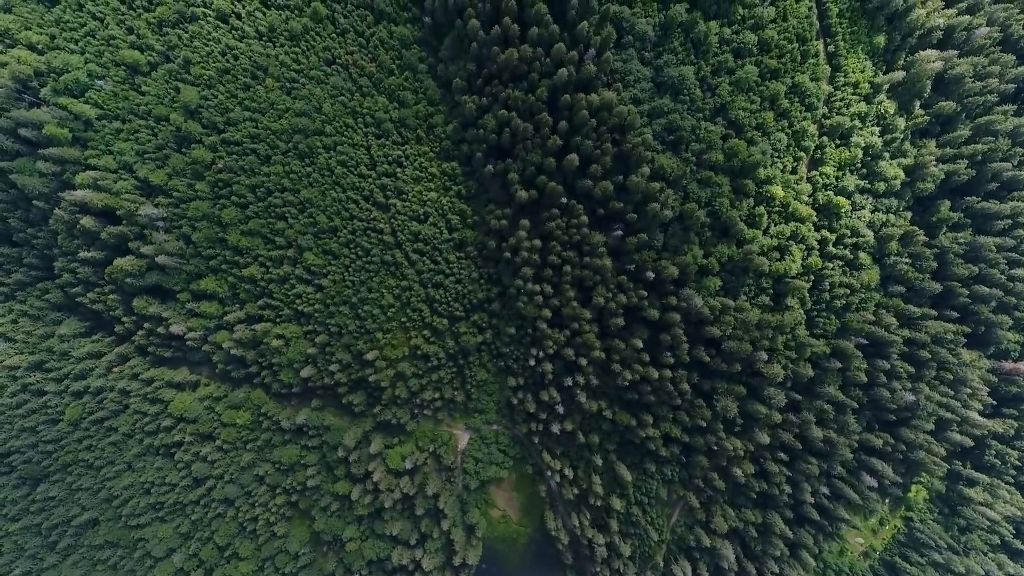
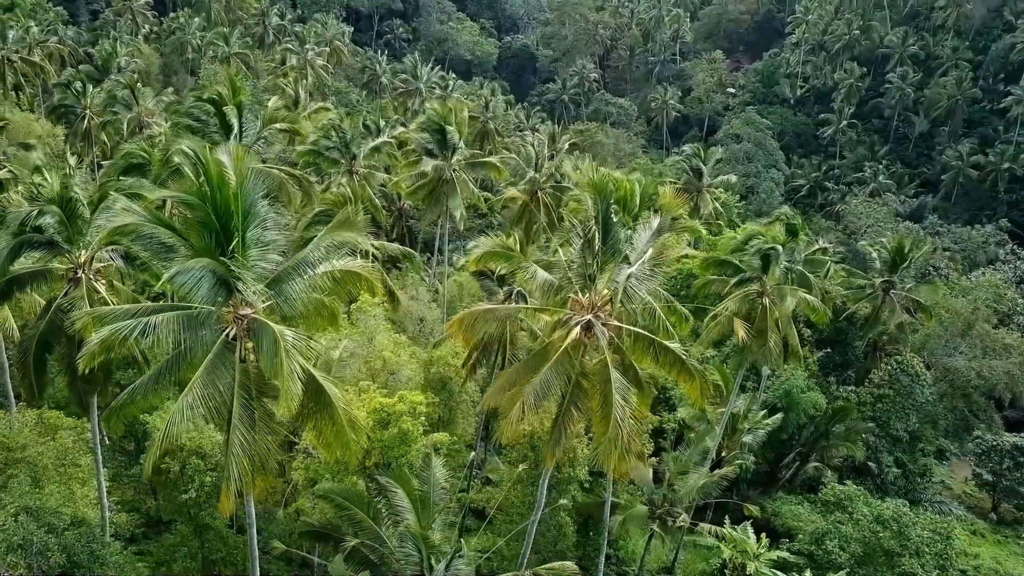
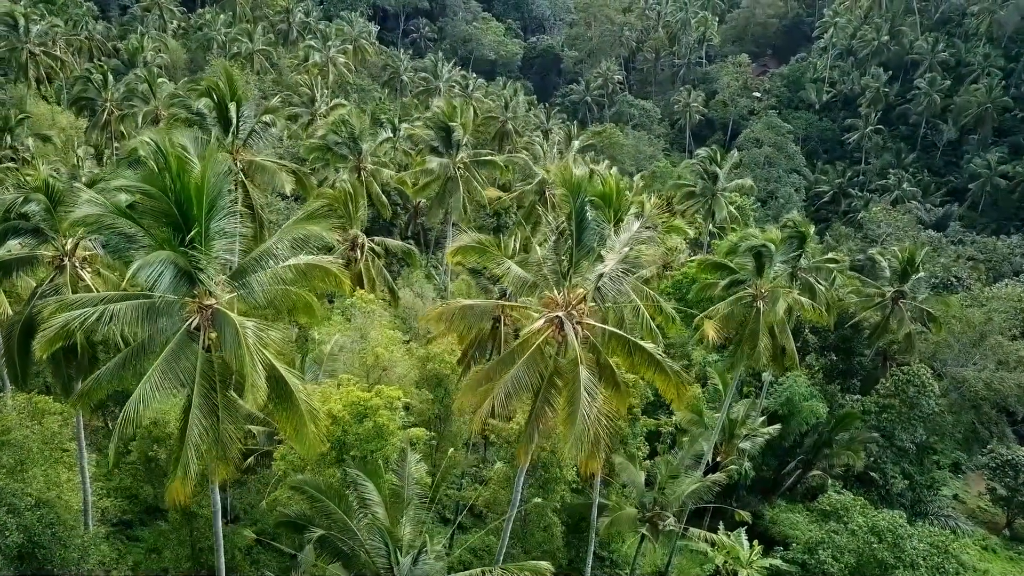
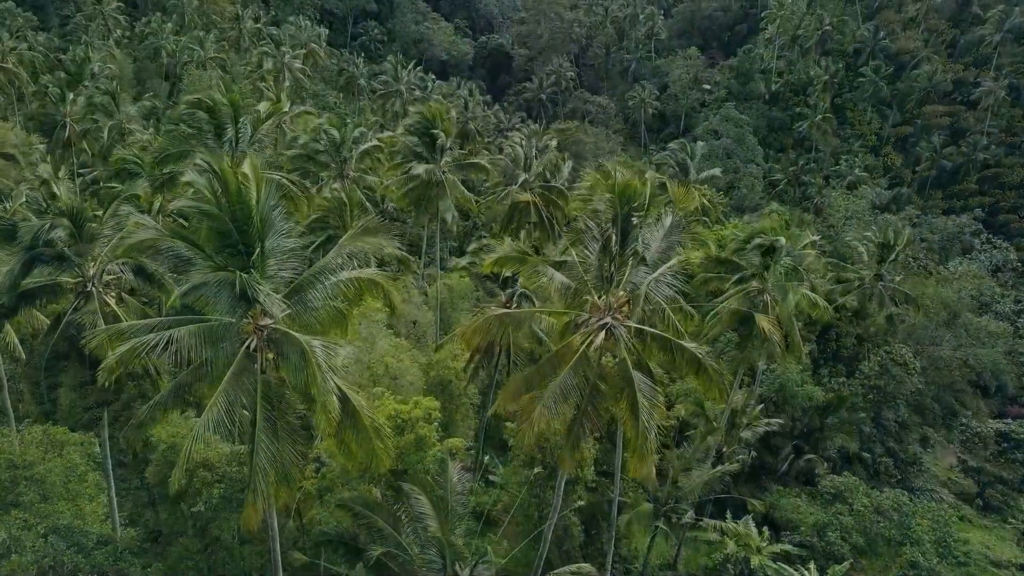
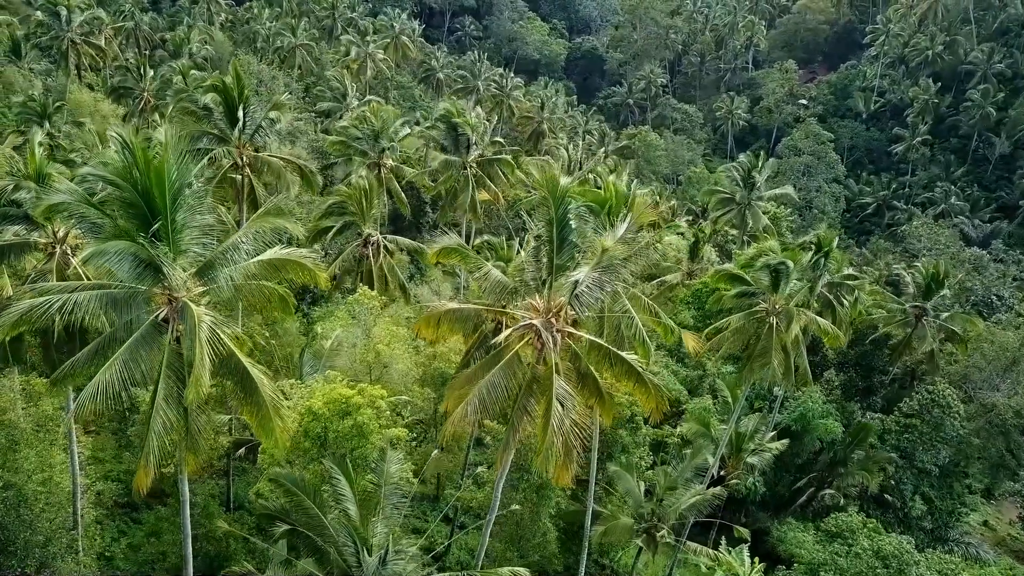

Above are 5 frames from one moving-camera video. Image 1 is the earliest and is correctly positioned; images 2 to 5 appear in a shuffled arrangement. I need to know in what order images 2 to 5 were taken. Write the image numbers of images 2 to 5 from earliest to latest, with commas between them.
4, 2, 3, 5
